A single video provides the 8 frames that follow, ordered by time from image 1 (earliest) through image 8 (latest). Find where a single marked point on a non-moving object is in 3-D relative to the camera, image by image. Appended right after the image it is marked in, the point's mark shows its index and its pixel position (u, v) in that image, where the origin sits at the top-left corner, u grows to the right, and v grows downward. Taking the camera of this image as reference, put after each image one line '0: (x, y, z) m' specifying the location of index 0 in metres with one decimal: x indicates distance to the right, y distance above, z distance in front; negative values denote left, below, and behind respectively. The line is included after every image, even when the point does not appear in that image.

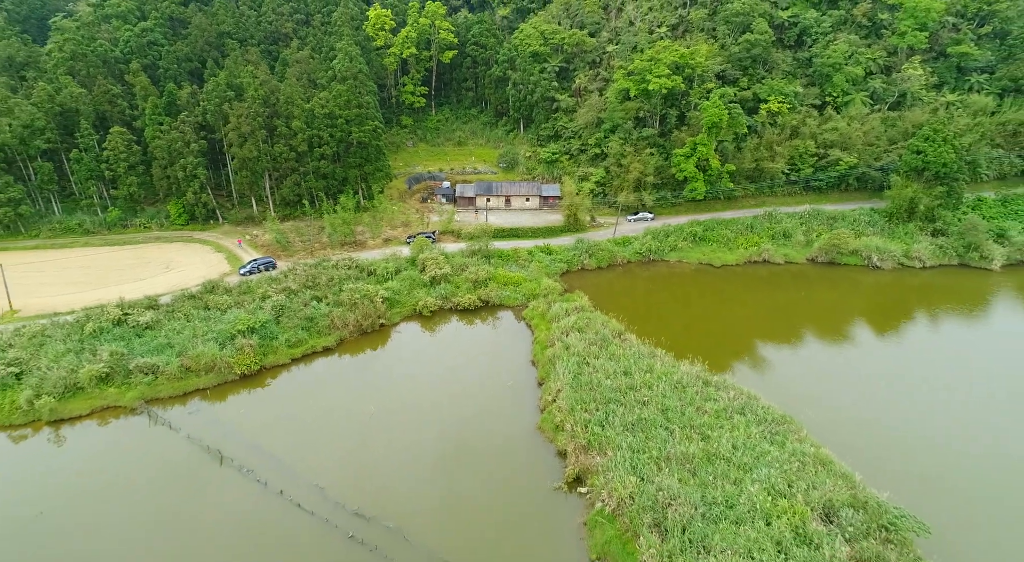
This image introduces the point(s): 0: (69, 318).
0: (-12.3, -1.0, +15.8) m
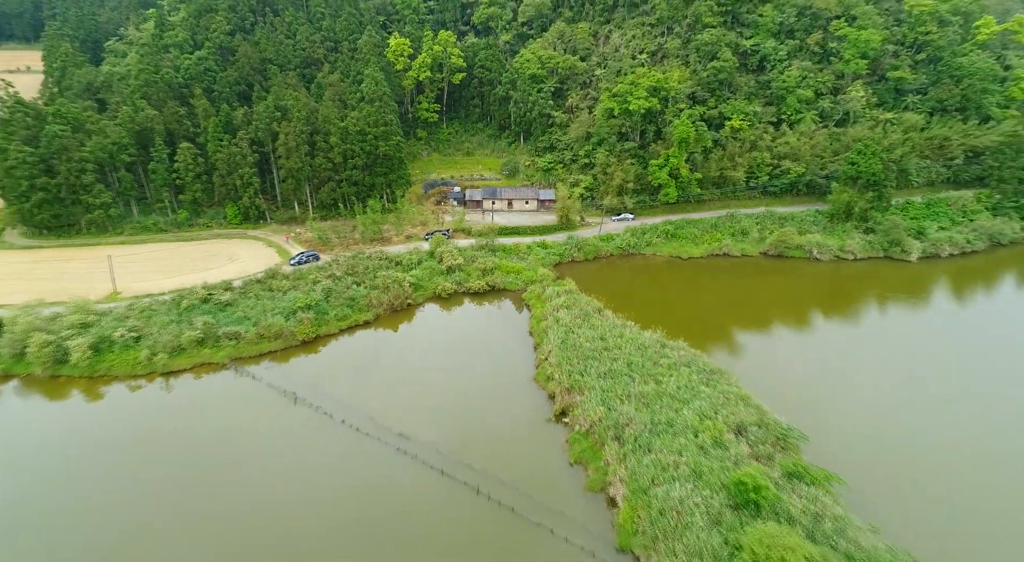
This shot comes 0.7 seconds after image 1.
0: (-12.2, -0.6, +20.0) m
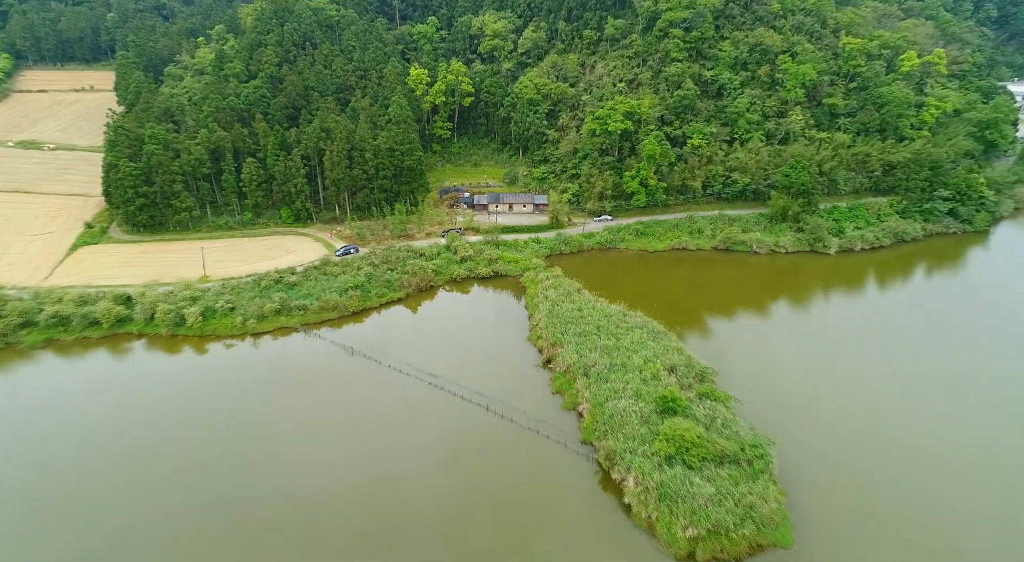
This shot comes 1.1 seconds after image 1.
0: (-12.2, +0.1, +26.1) m
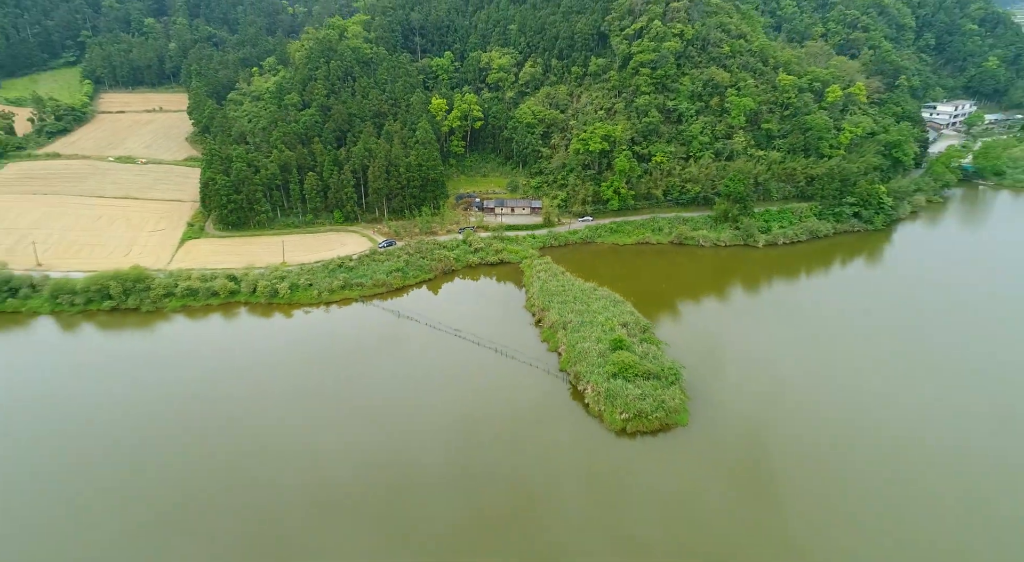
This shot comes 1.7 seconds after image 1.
0: (-12.2, +1.0, +35.1) m
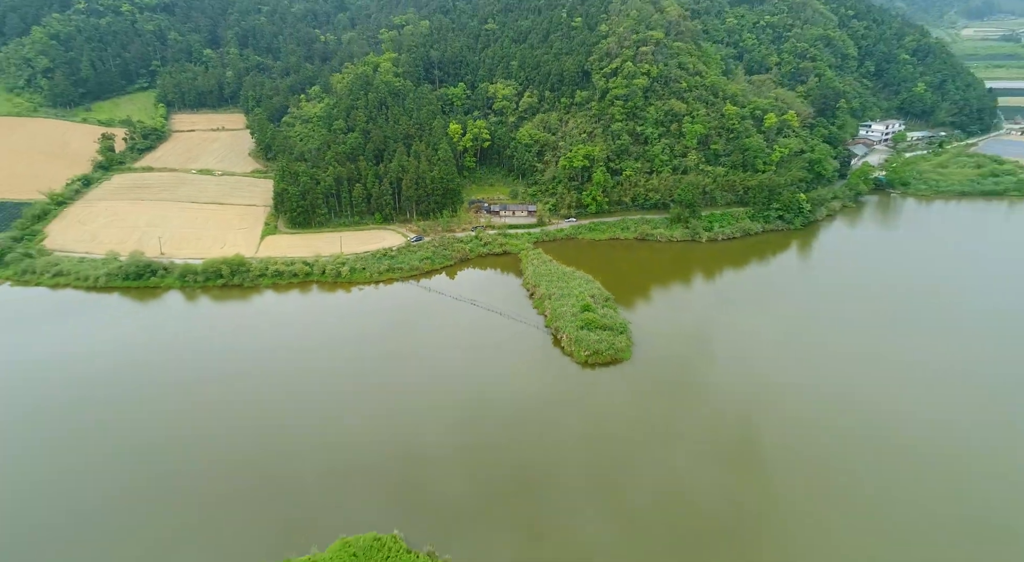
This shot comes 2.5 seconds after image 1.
0: (-12.1, +2.2, +46.8) m
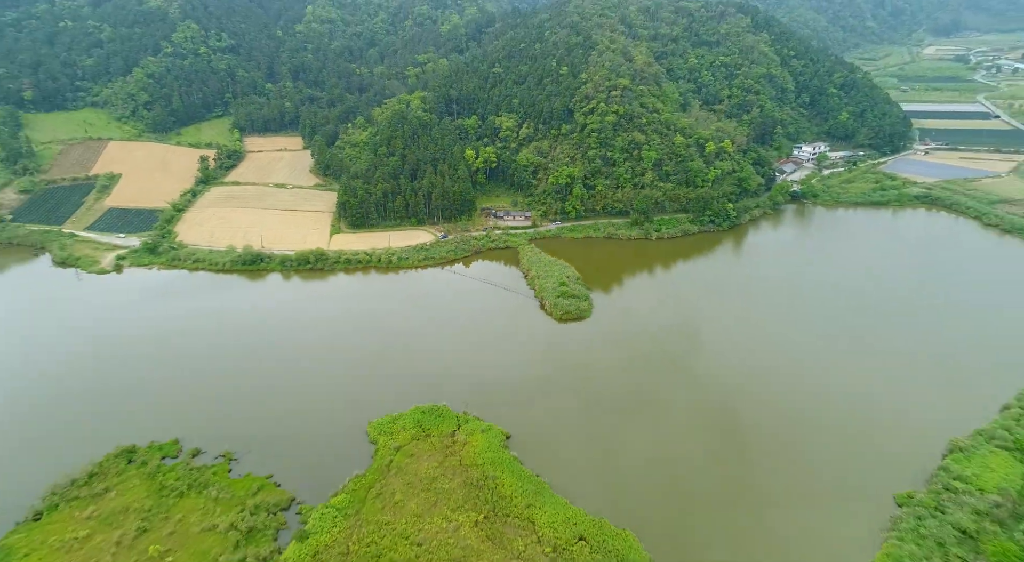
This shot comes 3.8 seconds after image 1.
0: (-12.0, +3.8, +64.9) m
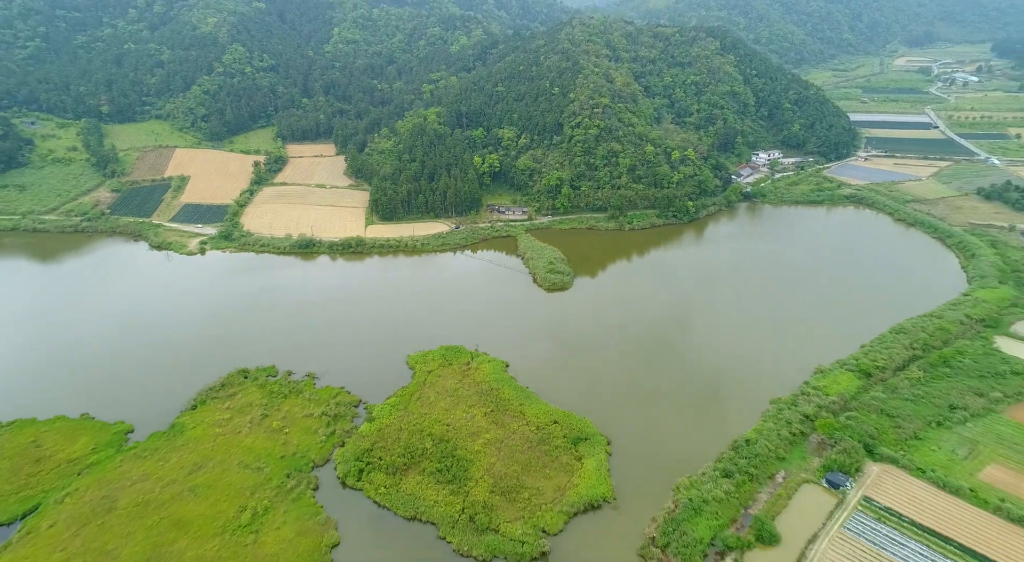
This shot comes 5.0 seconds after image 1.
0: (-12.1, +6.4, +80.8) m
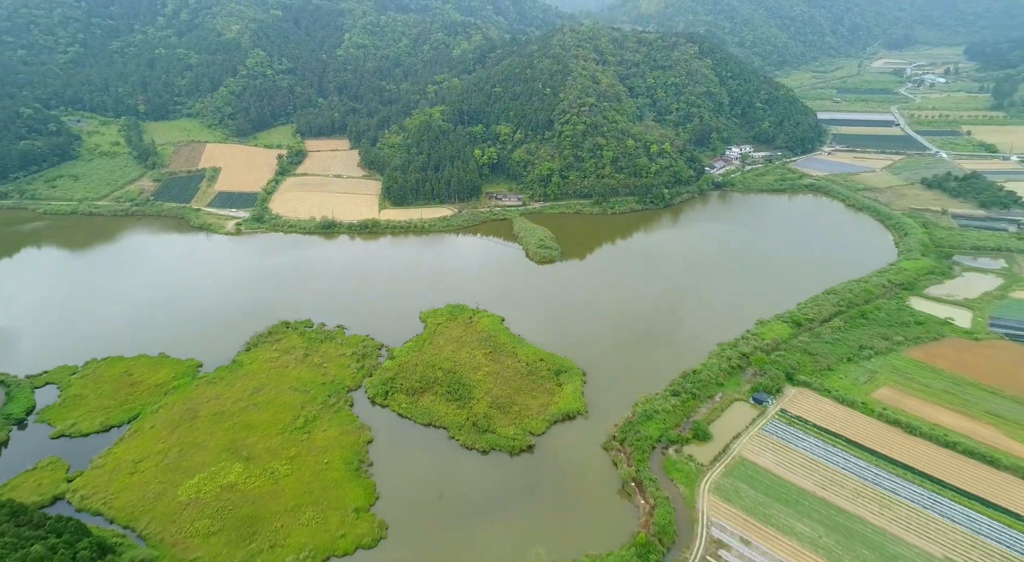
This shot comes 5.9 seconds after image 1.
0: (-12.7, +9.9, +91.8) m
